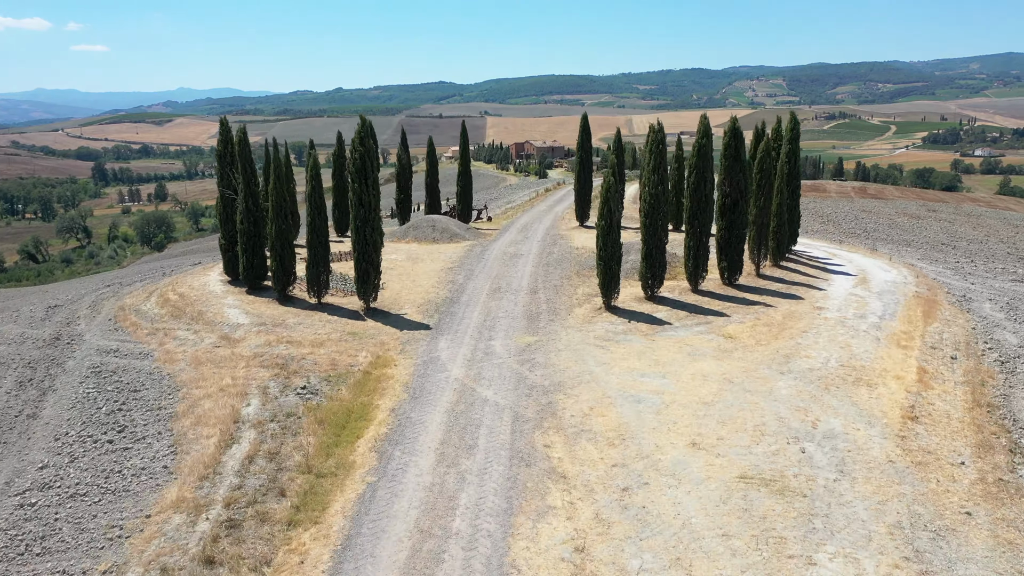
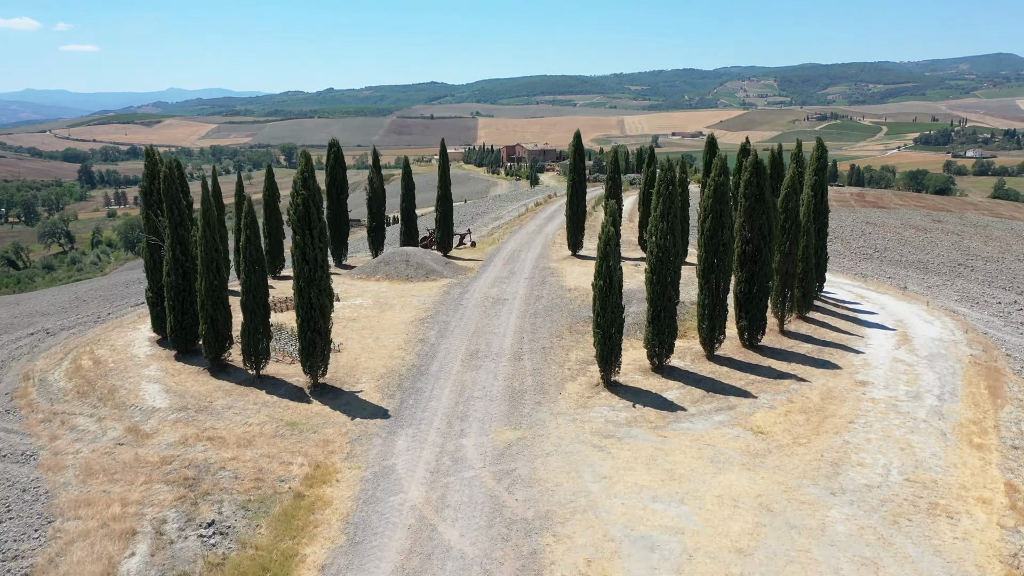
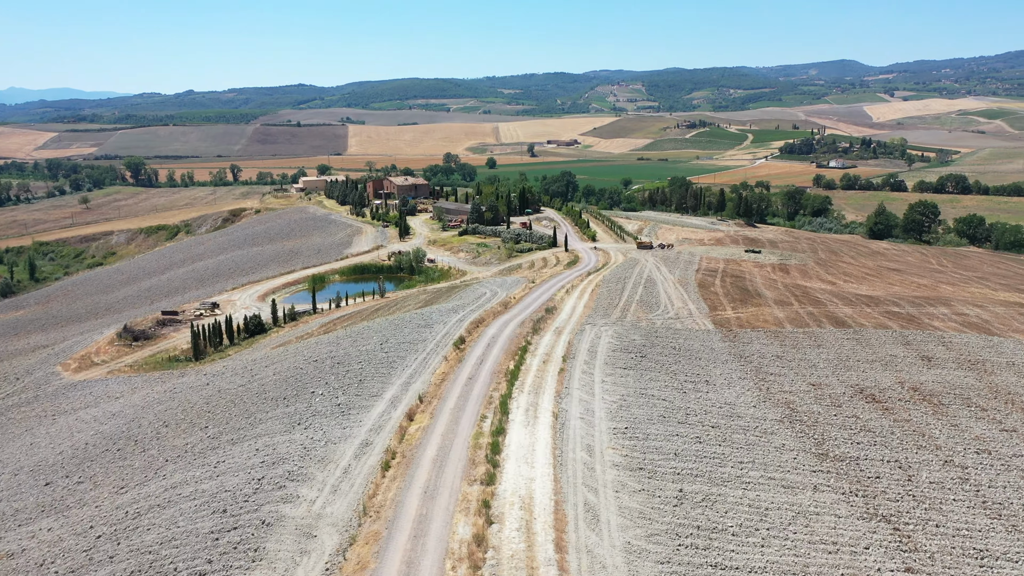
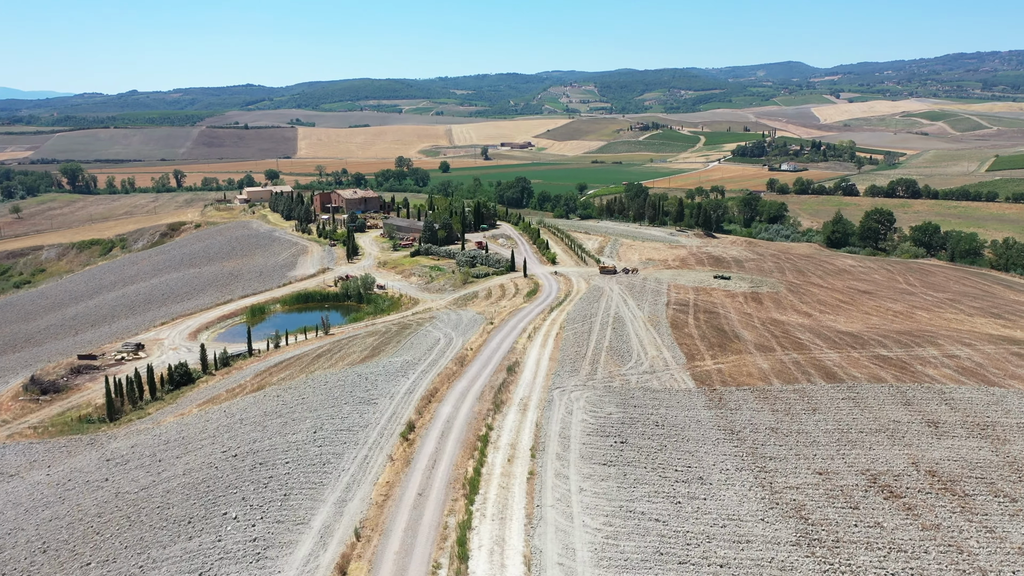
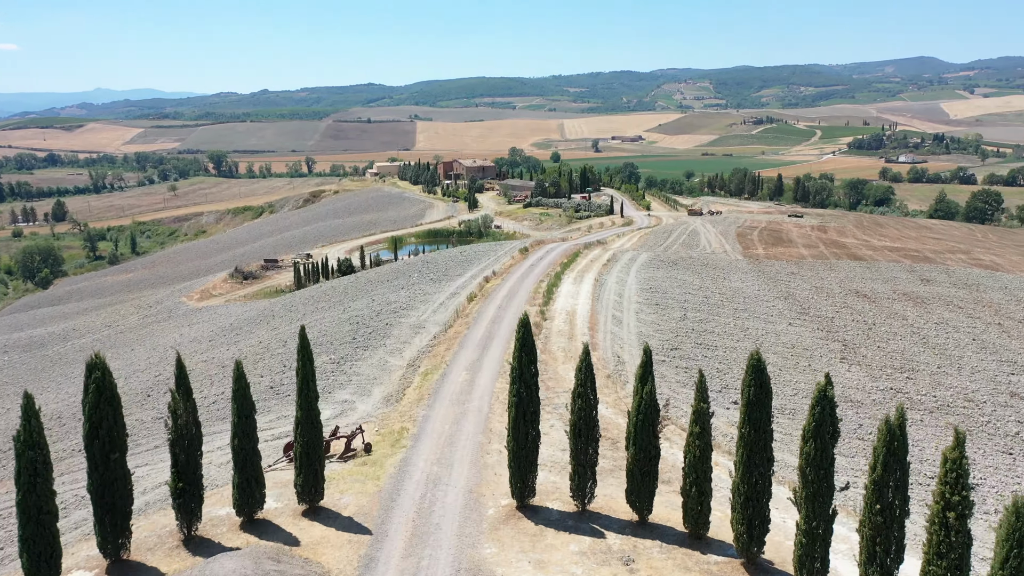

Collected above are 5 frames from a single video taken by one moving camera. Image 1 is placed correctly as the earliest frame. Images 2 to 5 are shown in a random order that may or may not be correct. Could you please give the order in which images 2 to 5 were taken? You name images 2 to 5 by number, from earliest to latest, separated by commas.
2, 5, 3, 4
